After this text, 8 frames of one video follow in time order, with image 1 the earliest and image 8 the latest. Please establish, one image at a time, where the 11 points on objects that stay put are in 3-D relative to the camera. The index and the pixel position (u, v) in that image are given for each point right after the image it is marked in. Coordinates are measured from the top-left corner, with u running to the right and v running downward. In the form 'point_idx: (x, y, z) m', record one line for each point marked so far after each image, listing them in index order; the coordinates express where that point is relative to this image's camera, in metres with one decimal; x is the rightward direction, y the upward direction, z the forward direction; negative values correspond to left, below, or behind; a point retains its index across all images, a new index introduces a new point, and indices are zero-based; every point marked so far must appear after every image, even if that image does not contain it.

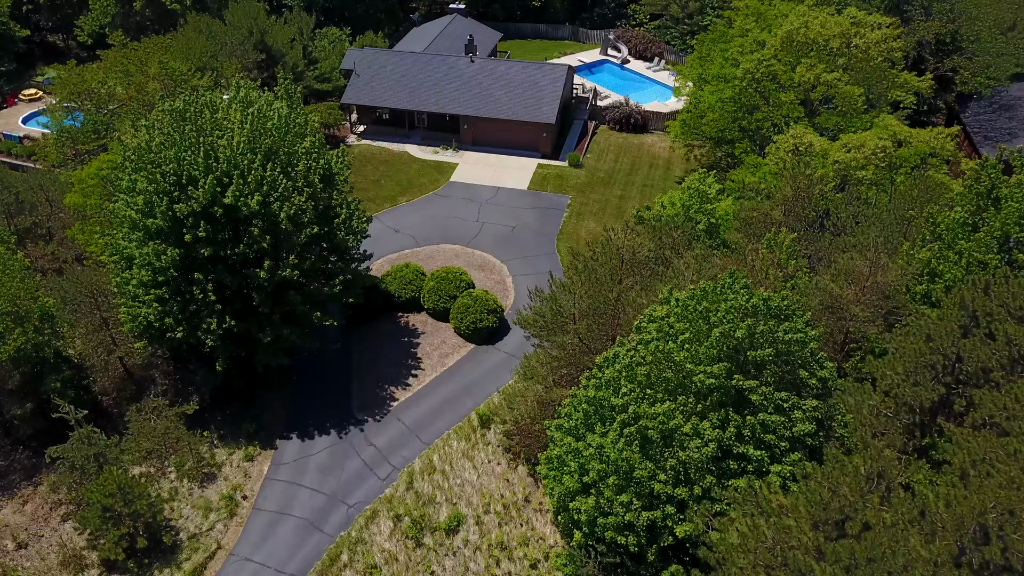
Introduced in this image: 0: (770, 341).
0: (+6.9, -1.4, +17.0) m
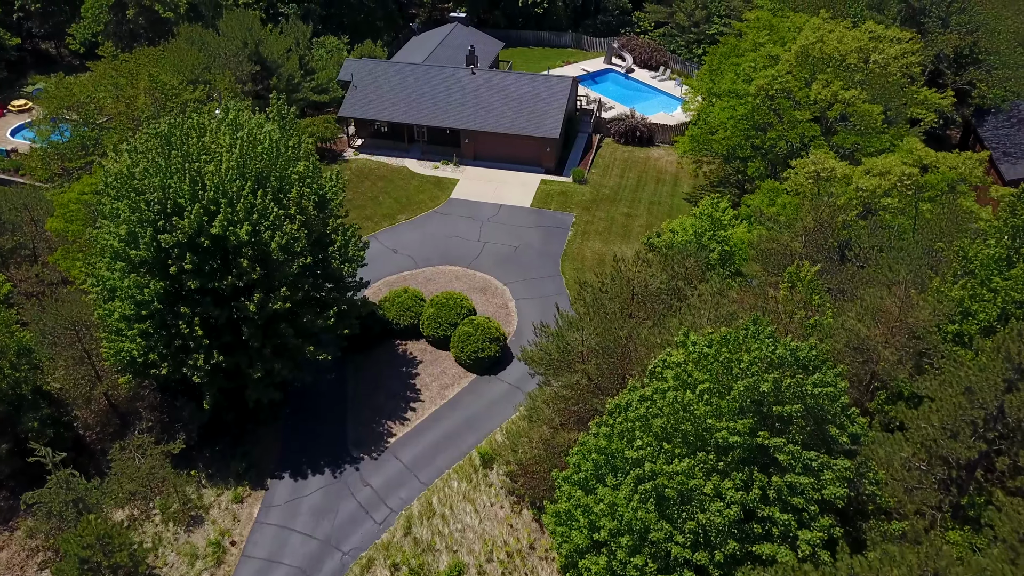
0: (+7.0, -2.6, +15.7) m
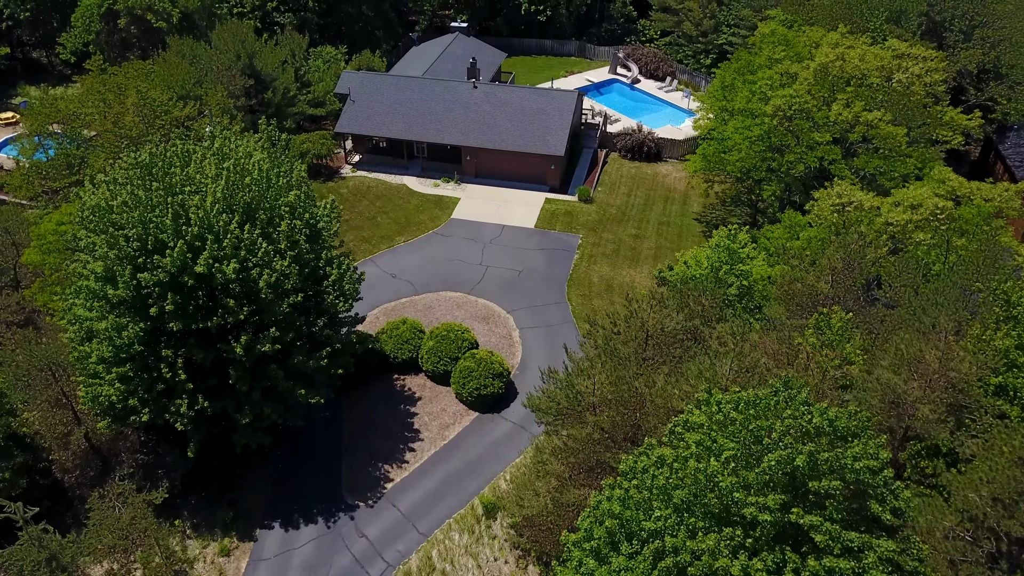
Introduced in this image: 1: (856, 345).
0: (+7.2, -4.0, +14.2) m
1: (+10.2, -1.7, +19.0) m
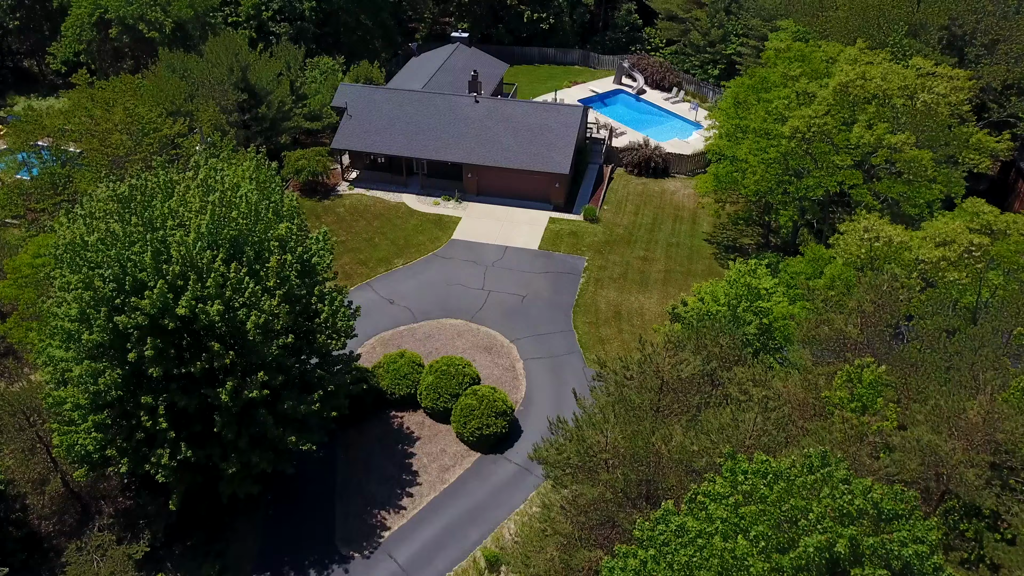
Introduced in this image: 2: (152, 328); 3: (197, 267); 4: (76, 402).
0: (+7.3, -5.3, +12.8) m
1: (+10.4, -3.0, +17.6) m
2: (-10.9, -1.2, +19.3) m
3: (-9.7, +0.7, +19.7) m
4: (-13.3, -3.5, +19.6) m
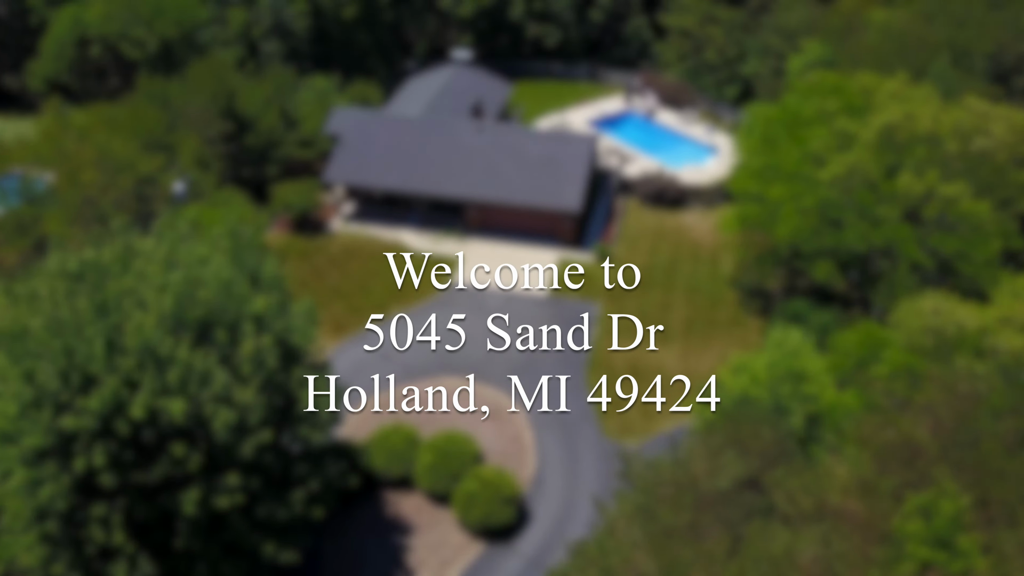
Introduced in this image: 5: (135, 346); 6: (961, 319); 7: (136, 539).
0: (+7.6, -7.8, +10.0) m
1: (+10.6, -5.5, +14.8) m
2: (-10.6, -3.6, +16.6) m
3: (-9.4, -1.8, +16.9) m
4: (-13.0, -5.9, +16.8) m
5: (-9.7, -1.5, +16.6) m
6: (+13.3, -0.6, +19.4) m
7: (-10.4, -6.8, +17.6) m
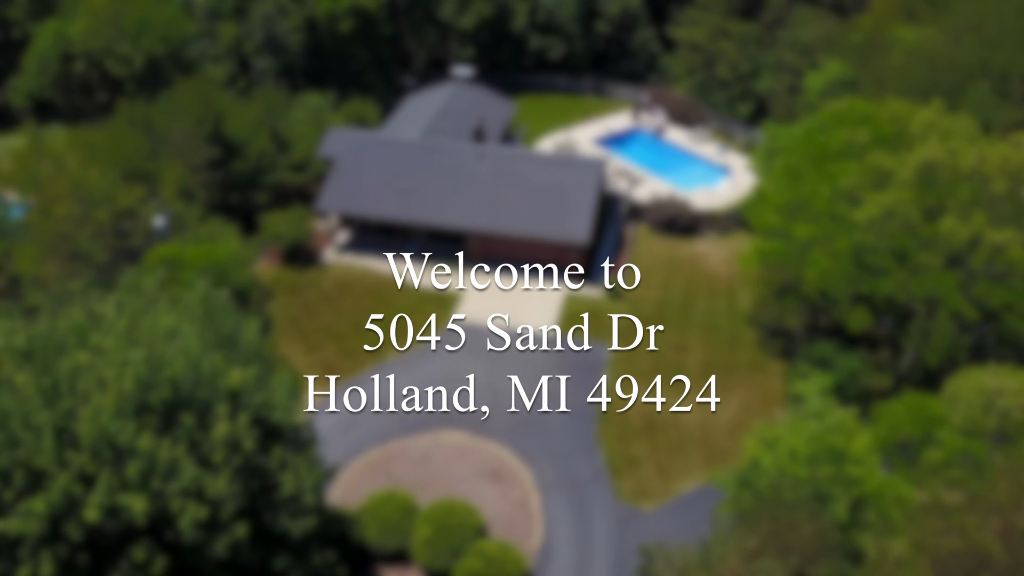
0: (+7.8, -9.6, +7.9) m
1: (+10.8, -7.4, +12.7) m
2: (-10.4, -5.5, +14.5) m
3: (-9.2, -3.6, +14.8) m
4: (-12.8, -7.8, +14.8) m
5: (-9.5, -3.3, +14.5) m
6: (+13.5, -2.4, +17.3) m
7: (-10.2, -8.7, +15.5) m
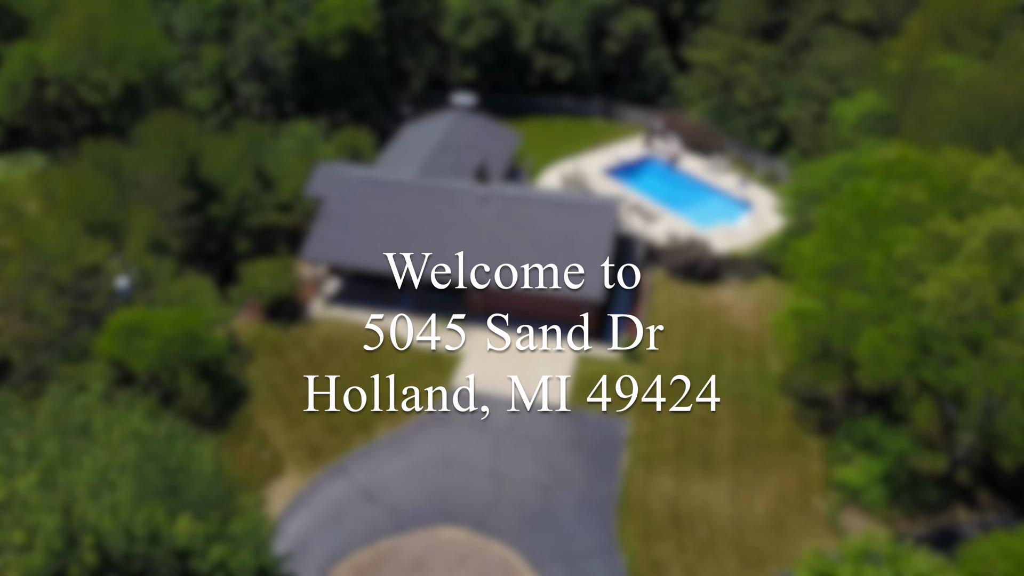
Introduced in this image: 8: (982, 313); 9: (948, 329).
0: (+8.0, -12.4, +4.7) m
1: (+11.1, -10.1, +9.6) m
2: (-10.2, -8.2, +11.4) m
3: (-8.9, -6.3, +11.7) m
4: (-12.6, -10.5, +11.6) m
5: (-9.3, -6.1, +11.3) m
6: (+13.7, -5.2, +14.1) m
7: (-10.0, -11.4, +12.4) m
8: (+14.0, -0.7, +19.2) m
9: (+13.2, -1.1, +19.6) m
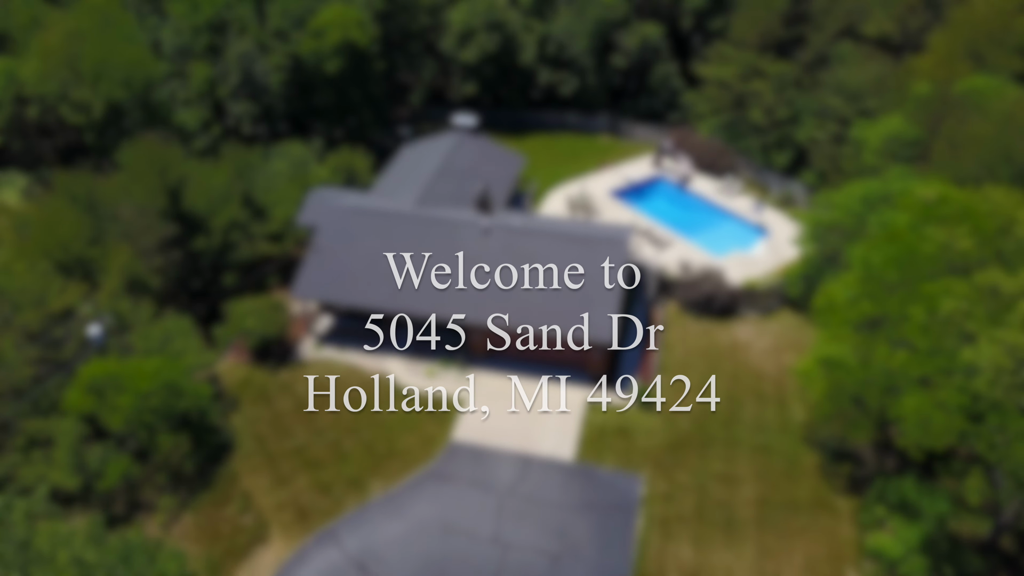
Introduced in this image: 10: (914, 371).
0: (+8.2, -14.1, +2.7) m
1: (+11.2, -11.9, +7.6) m
2: (-10.0, -9.9, +9.4) m
3: (-8.8, -8.1, +9.7) m
4: (-12.4, -12.2, +9.7) m
5: (-9.1, -7.8, +9.4) m
6: (+13.9, -7.0, +12.1) m
7: (-9.8, -13.1, +10.4) m
8: (+14.2, -2.5, +17.2) m
9: (+13.4, -2.9, +17.6) m
10: (+12.2, -2.5, +19.8) m
